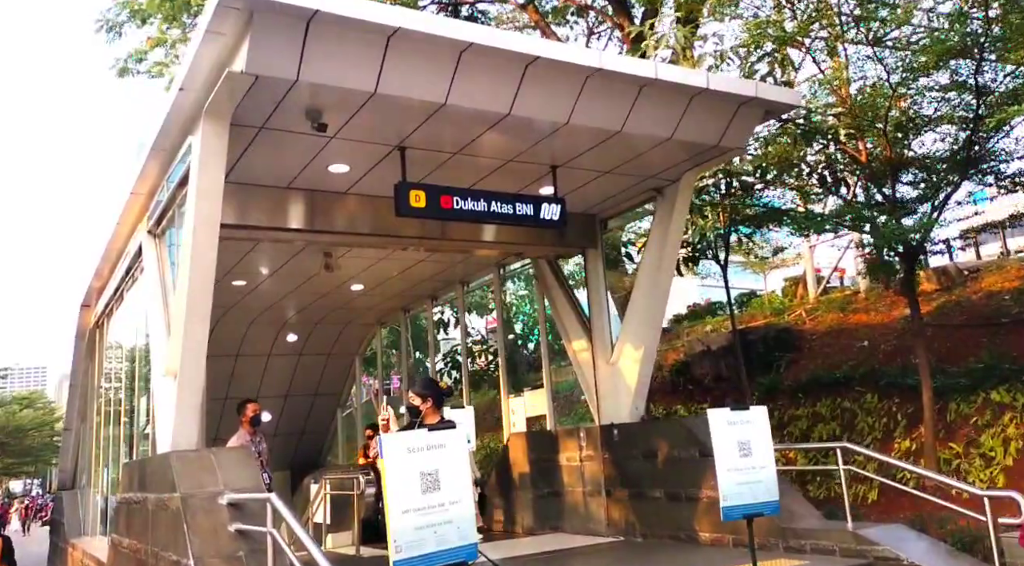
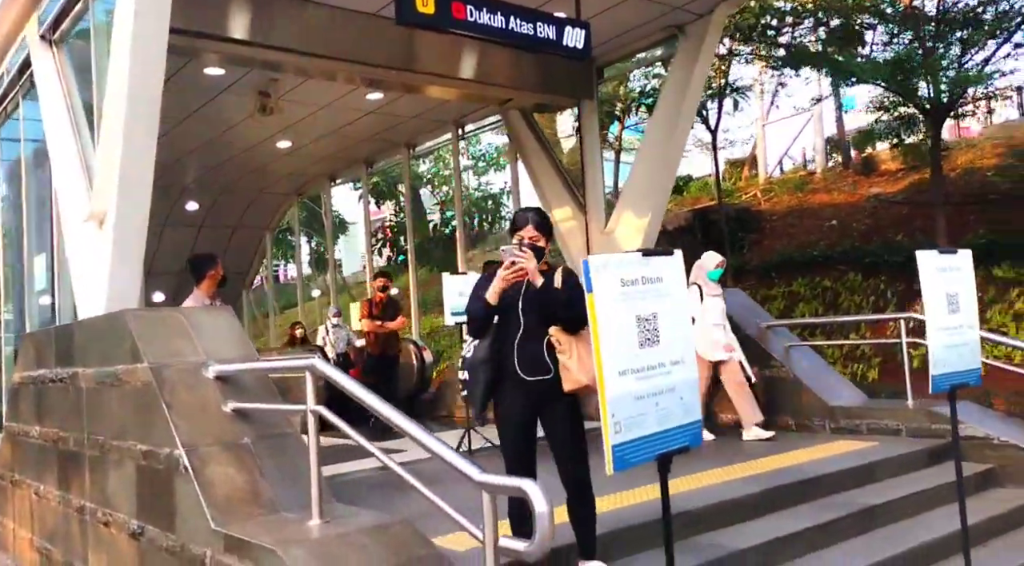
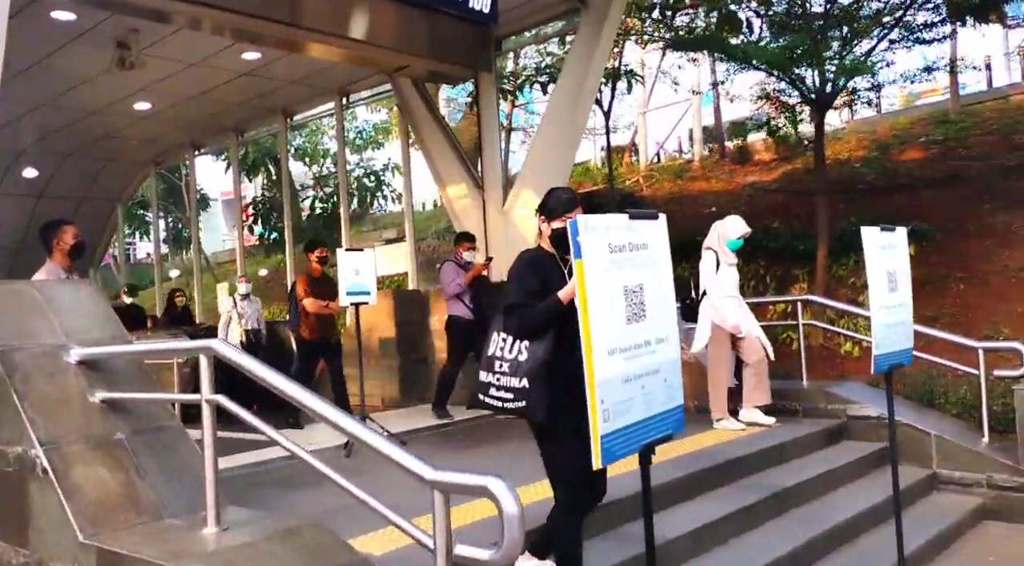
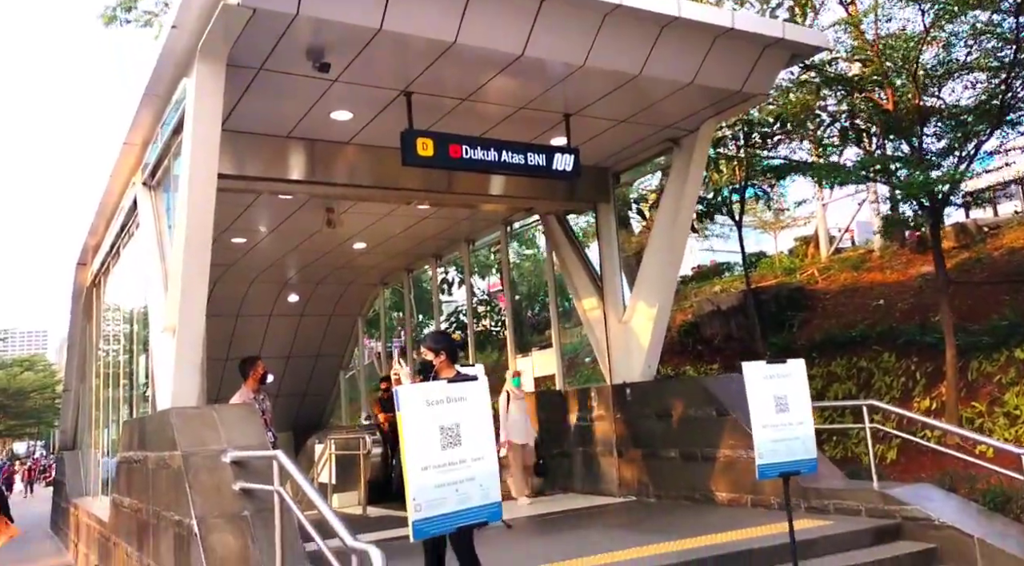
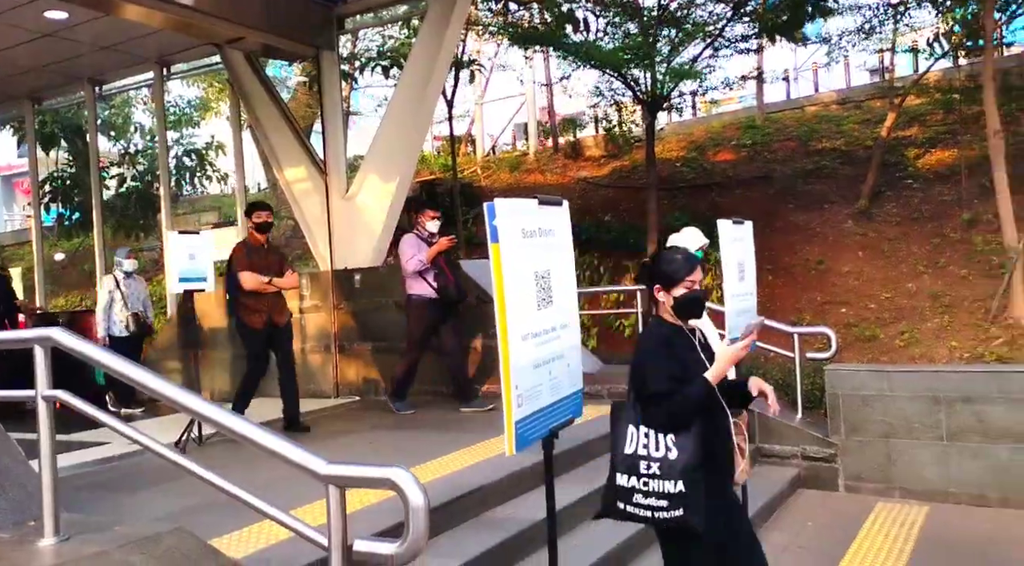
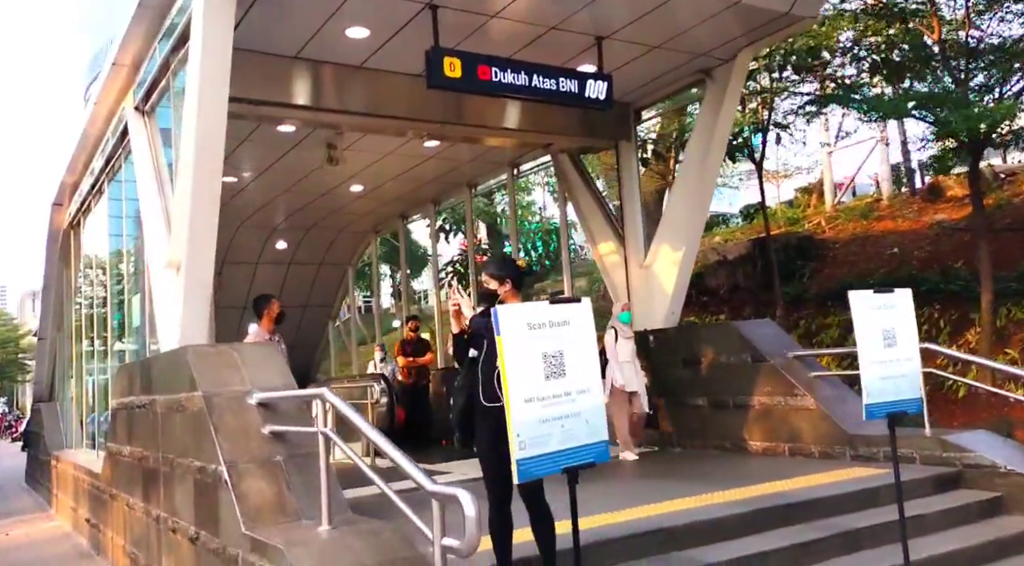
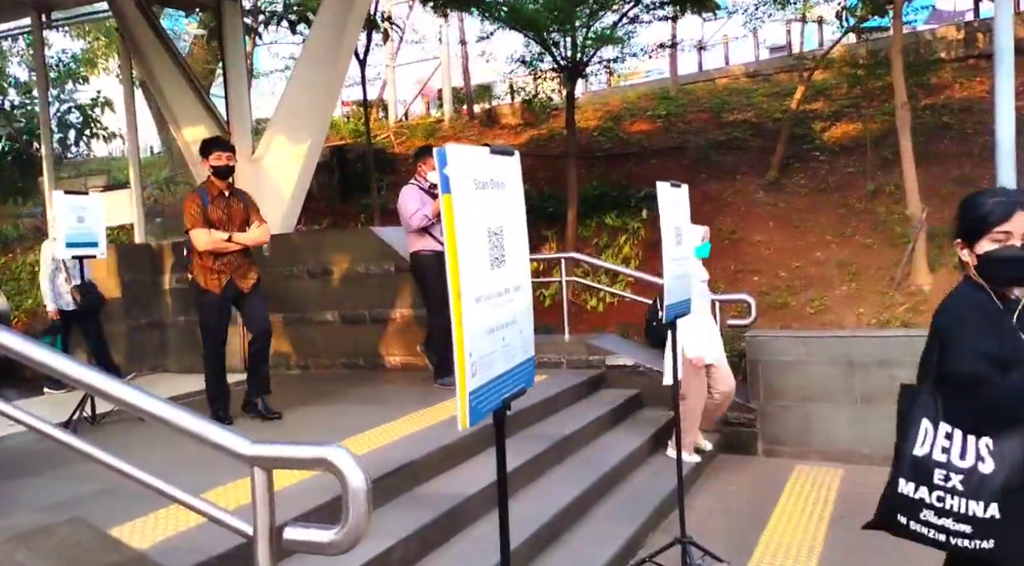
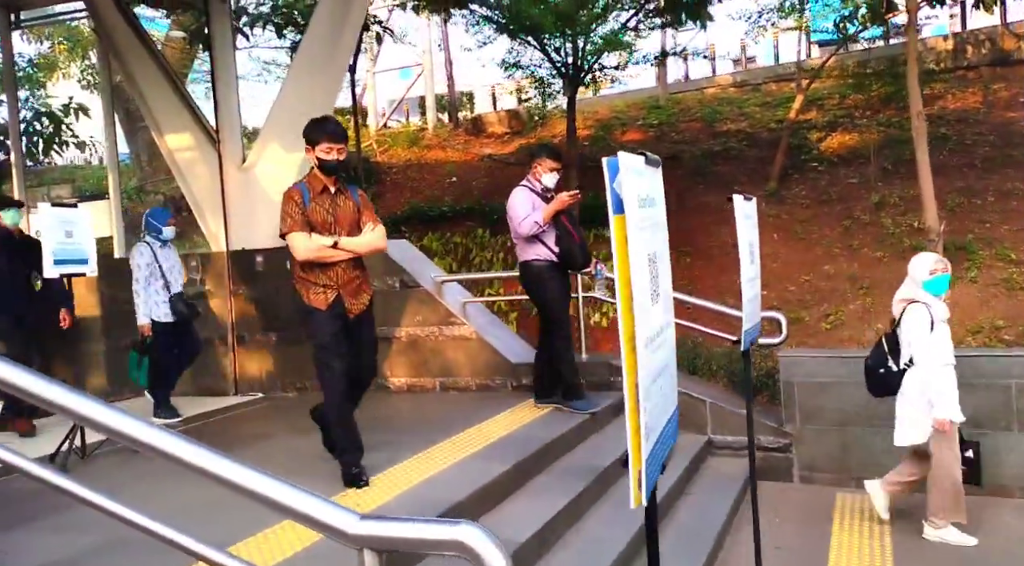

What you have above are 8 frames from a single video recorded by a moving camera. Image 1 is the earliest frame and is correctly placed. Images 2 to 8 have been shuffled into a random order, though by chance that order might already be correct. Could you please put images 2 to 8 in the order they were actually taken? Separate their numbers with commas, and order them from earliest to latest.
4, 6, 2, 3, 5, 7, 8
